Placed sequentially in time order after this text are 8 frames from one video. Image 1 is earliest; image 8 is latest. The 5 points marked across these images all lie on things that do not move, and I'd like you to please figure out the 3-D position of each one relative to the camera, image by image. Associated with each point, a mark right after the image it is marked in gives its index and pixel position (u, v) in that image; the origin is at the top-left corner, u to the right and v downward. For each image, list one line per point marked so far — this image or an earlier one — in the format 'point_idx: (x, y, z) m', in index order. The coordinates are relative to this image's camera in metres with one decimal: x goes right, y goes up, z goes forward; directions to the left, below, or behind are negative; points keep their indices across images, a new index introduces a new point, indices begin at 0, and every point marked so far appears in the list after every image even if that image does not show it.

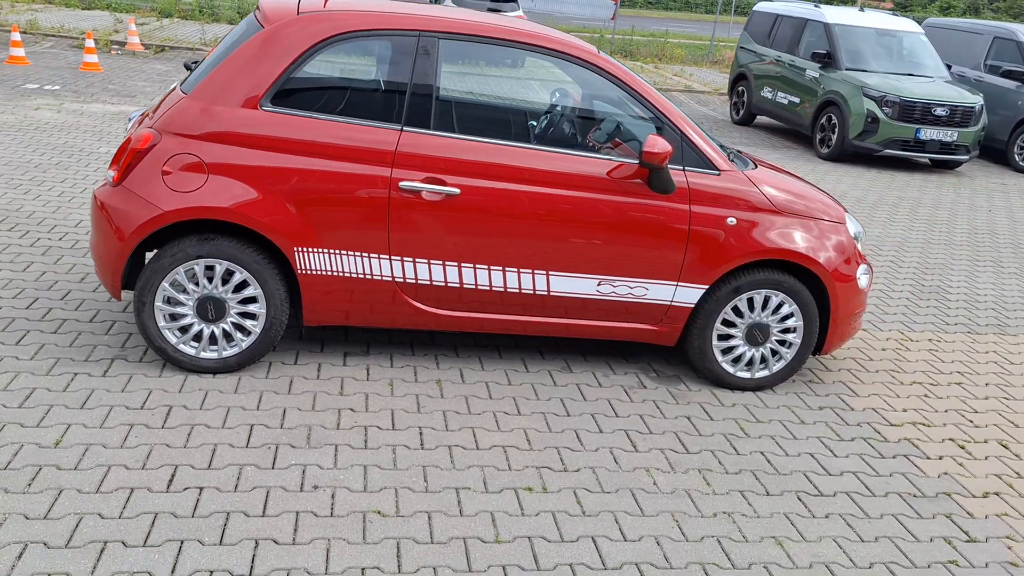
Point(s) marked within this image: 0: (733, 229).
0: (+1.1, +0.3, +4.6) m
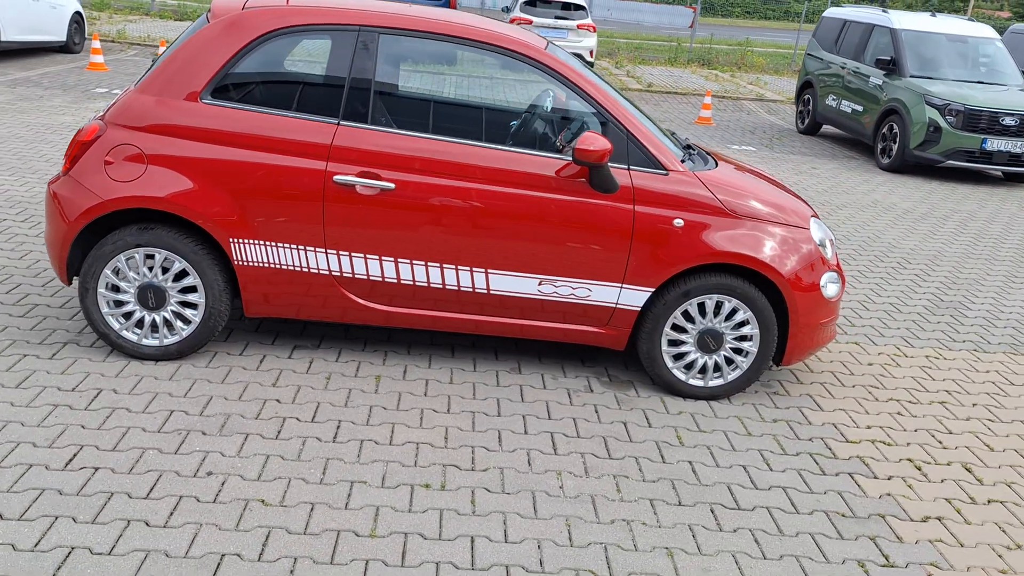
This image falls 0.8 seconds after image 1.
0: (+0.8, +0.3, +4.4) m
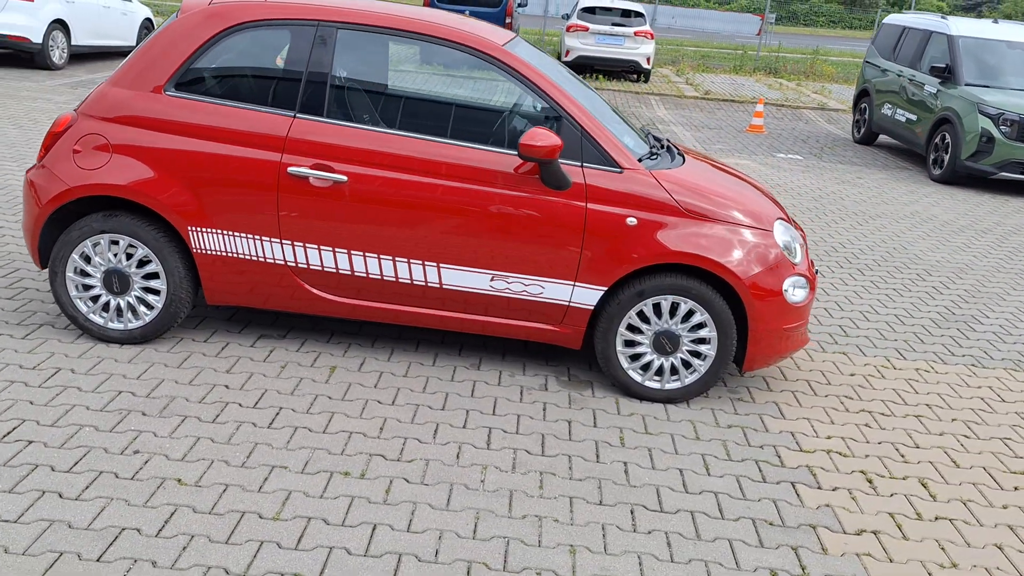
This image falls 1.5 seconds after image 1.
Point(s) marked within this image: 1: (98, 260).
0: (+0.6, +0.3, +4.4) m
1: (-2.1, +0.1, +4.5) m
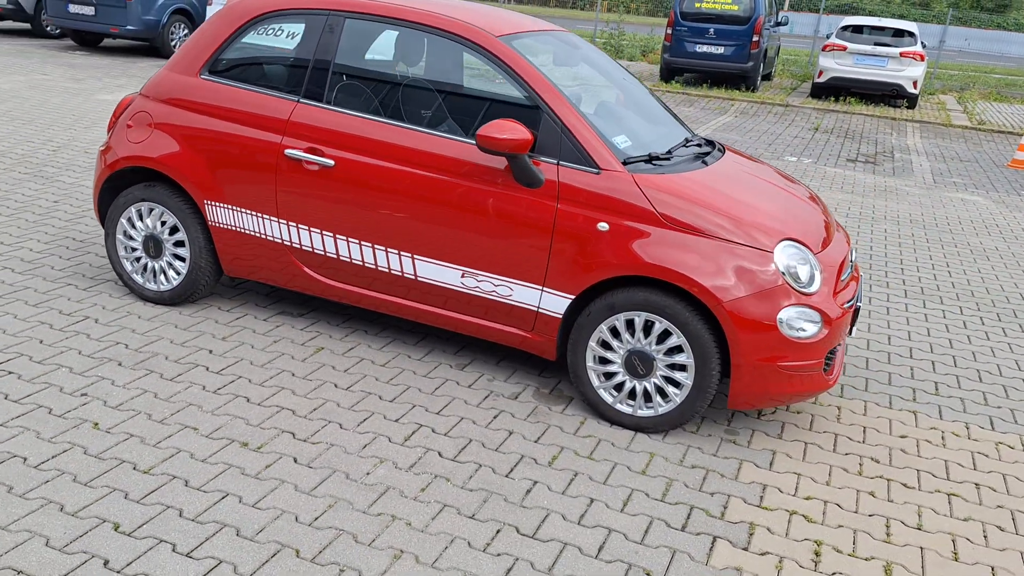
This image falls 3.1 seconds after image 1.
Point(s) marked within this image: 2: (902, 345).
0: (+0.4, +0.2, +4.0) m
1: (-2.1, +0.3, +5.0) m
2: (+2.4, -0.4, +5.6) m
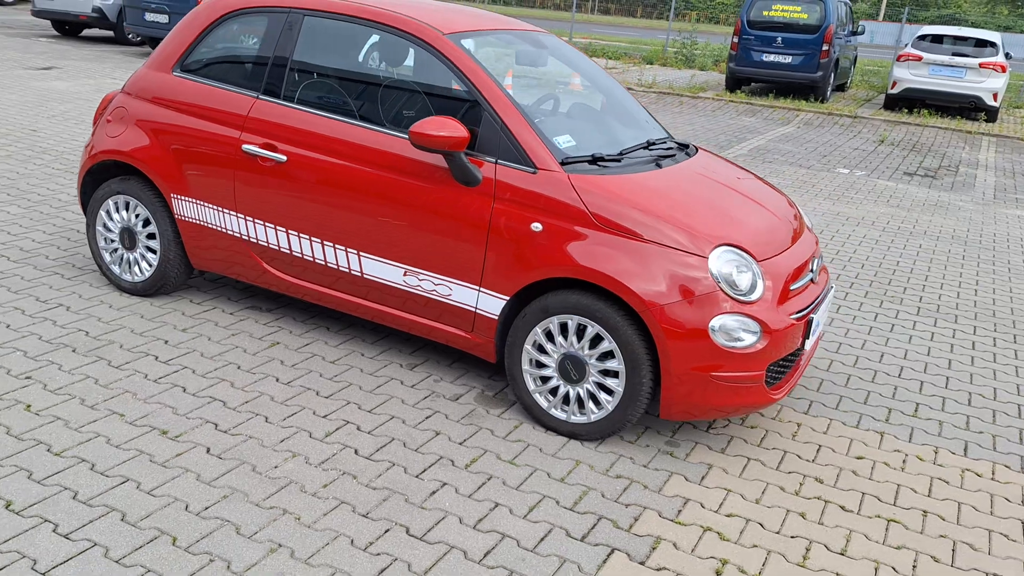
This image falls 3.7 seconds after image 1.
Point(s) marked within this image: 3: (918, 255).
0: (+0.1, +0.2, +3.9) m
1: (-2.2, +0.4, +5.1) m
2: (+2.2, -0.4, +5.3) m
3: (+3.6, +0.3, +8.1) m
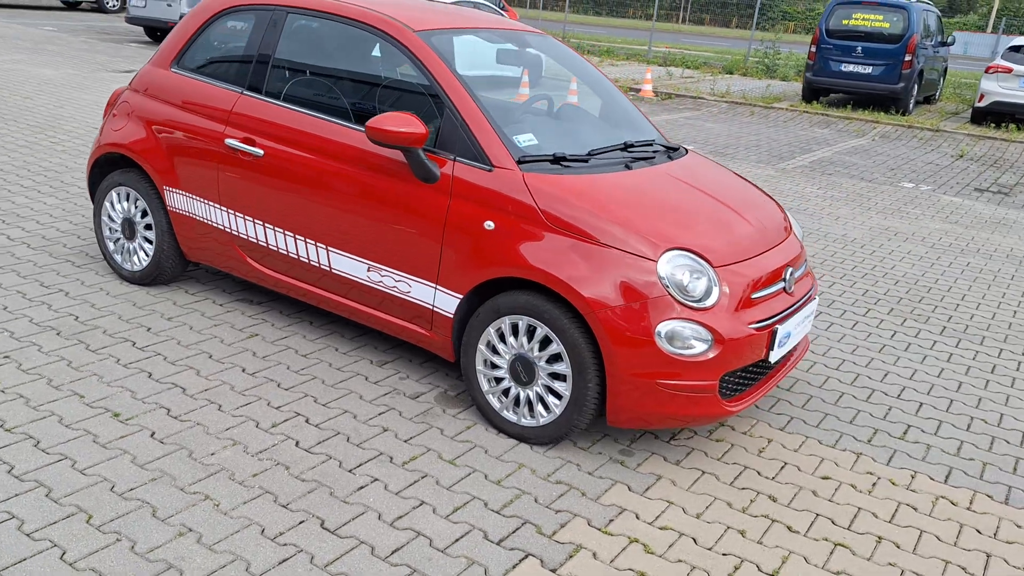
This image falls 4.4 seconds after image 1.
0: (-0.1, +0.2, +3.9) m
1: (-2.3, +0.5, +5.3) m
2: (+2.1, -0.5, +5.0) m
3: (+3.8, +0.1, +7.6) m
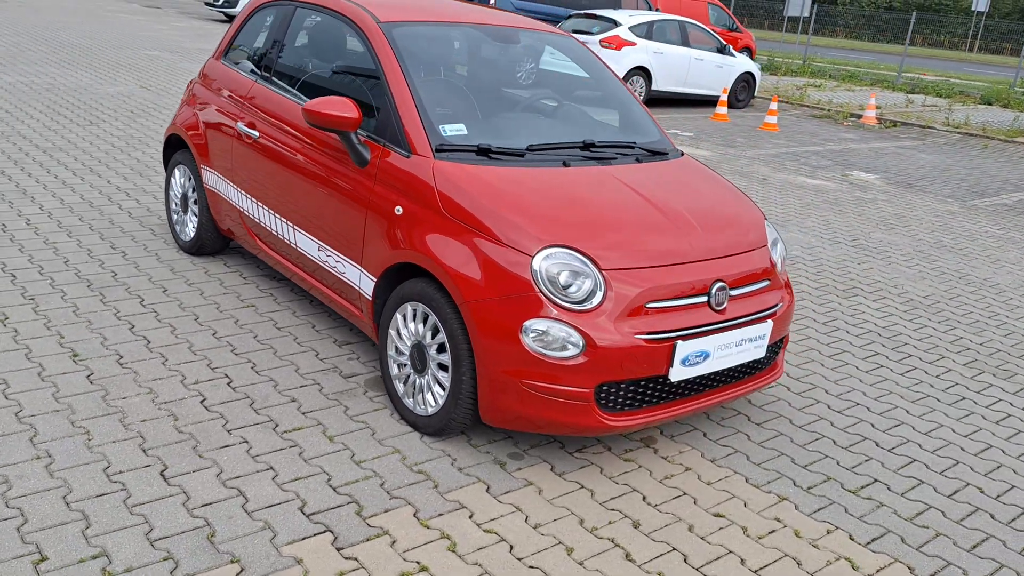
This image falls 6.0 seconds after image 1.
0: (-0.5, +0.3, +3.9) m
1: (-2.2, +0.7, +5.9) m
2: (+1.9, -0.7, +4.4) m
3: (+4.3, -0.3, +6.4) m
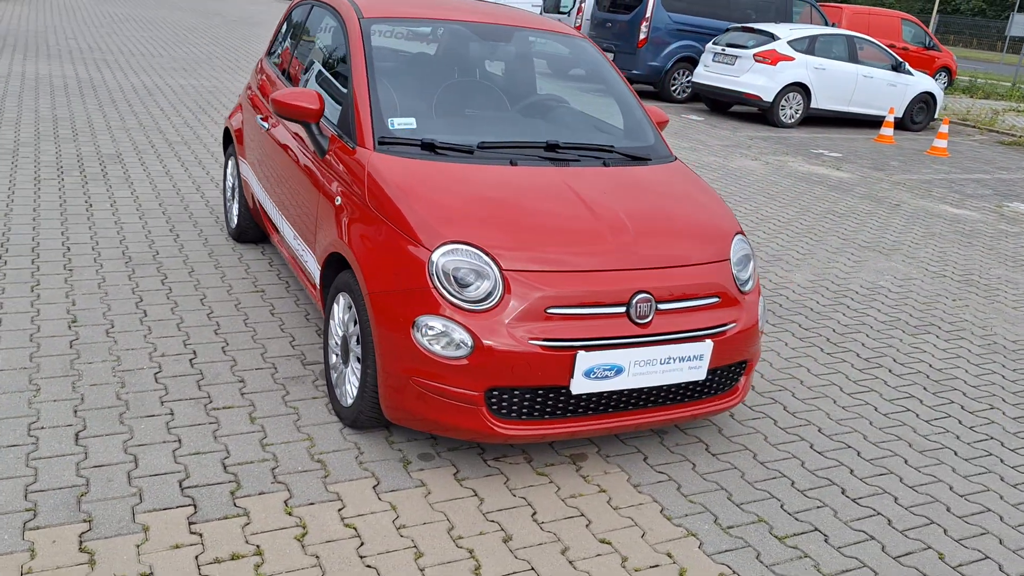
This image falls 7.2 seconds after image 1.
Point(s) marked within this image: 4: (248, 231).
0: (-0.7, +0.3, +3.9) m
1: (-2.0, +0.8, +6.2) m
2: (+1.6, -0.8, +3.9) m
3: (+4.4, -0.7, +5.4) m
4: (-1.8, +0.4, +6.0) m
